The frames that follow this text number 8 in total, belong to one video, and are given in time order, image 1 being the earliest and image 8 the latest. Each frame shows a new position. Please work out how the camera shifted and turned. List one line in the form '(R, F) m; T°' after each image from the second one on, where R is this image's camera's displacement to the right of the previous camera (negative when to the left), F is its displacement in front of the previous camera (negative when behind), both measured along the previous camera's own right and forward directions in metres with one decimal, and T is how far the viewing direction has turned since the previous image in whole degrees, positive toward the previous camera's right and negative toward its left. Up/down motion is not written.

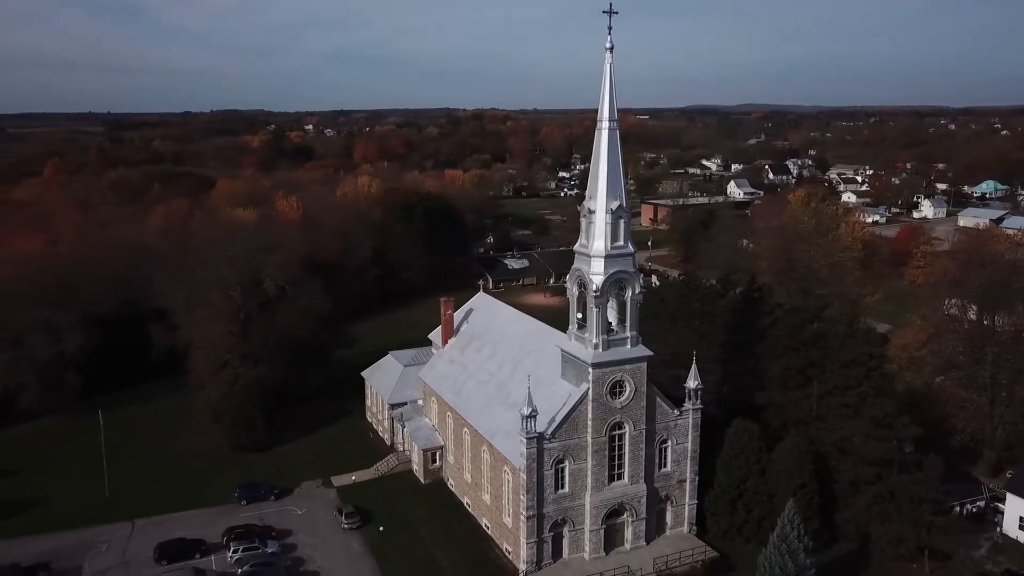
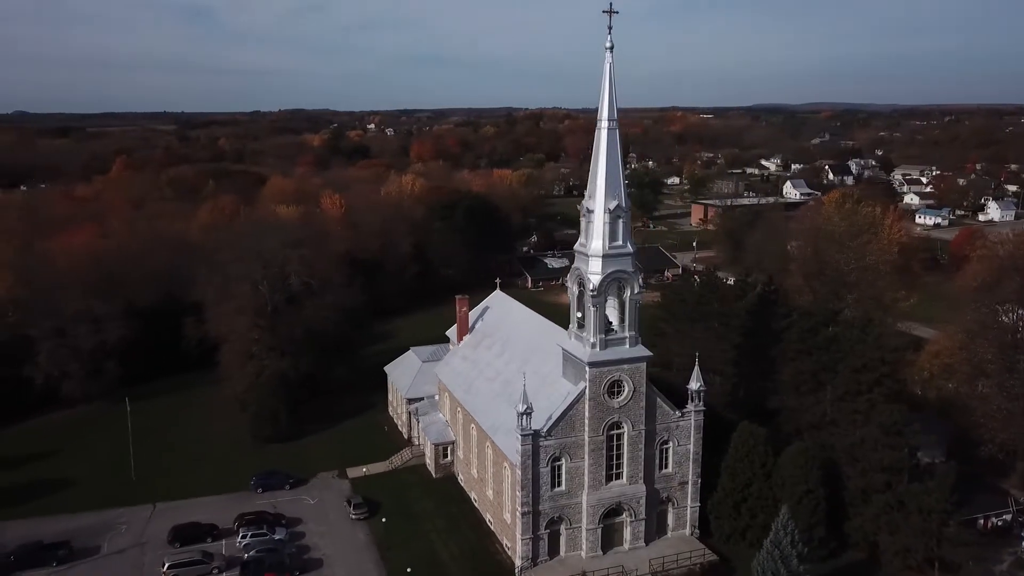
(+2.6, -0.2) m; -4°
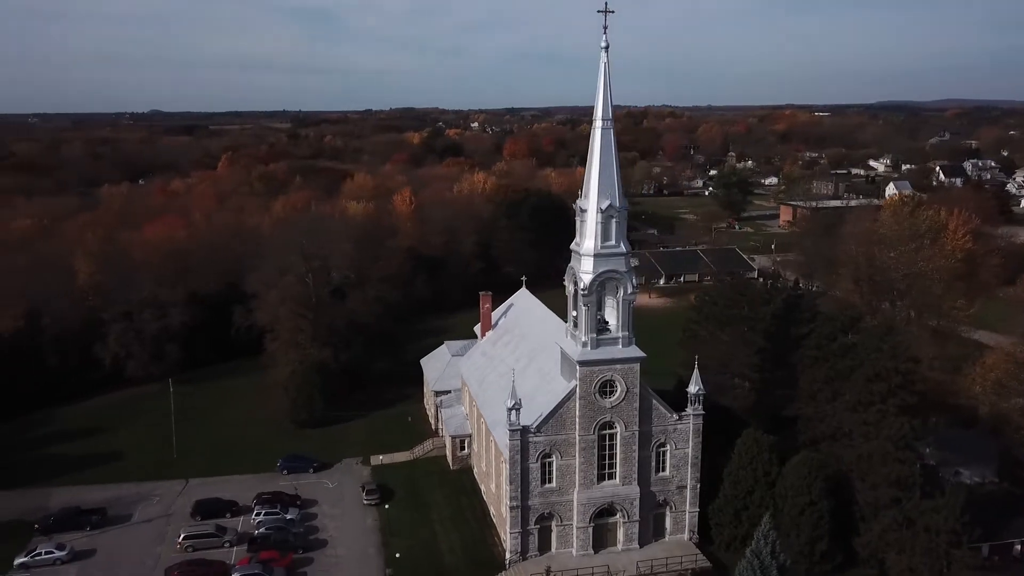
(+4.7, -0.2) m; -7°
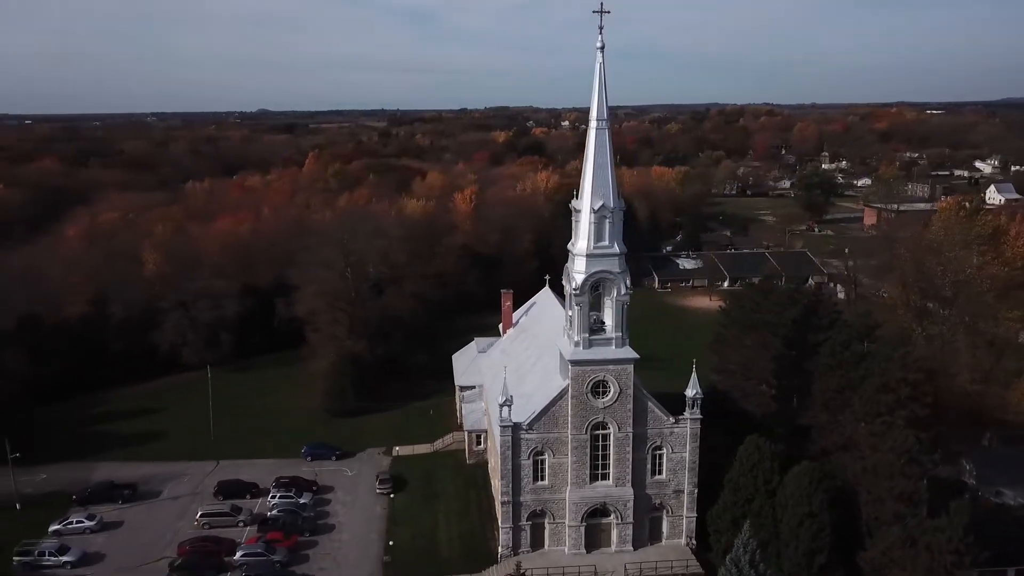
(+4.2, -0.2) m; -6°
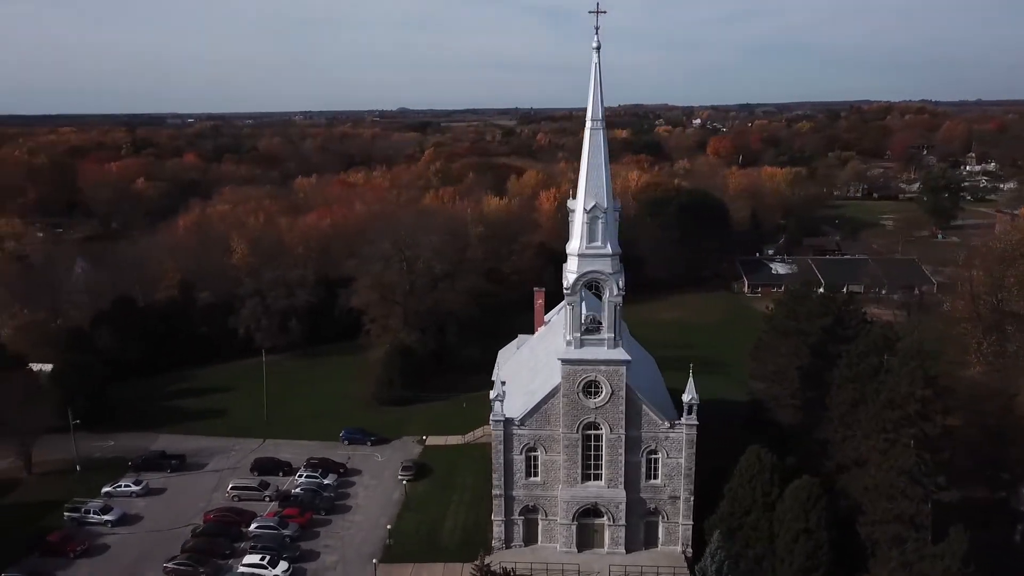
(+5.8, -0.1) m; -9°
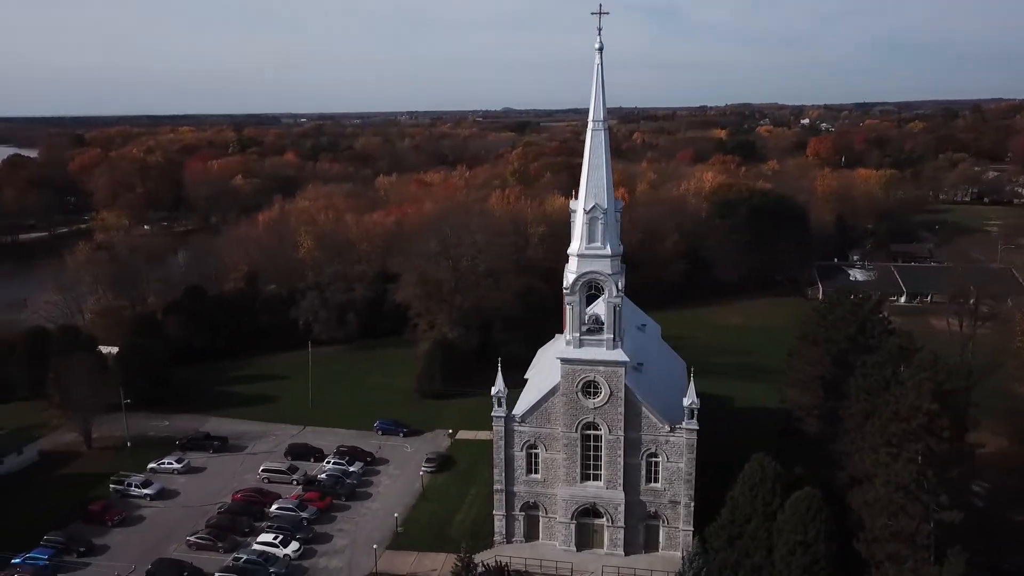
(+4.3, -0.3) m; -7°
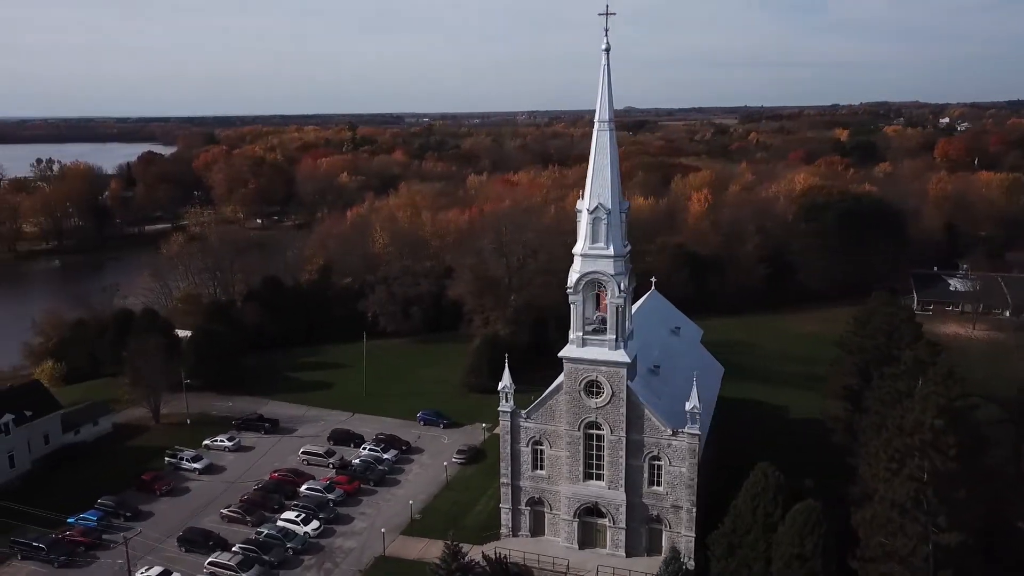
(+4.9, -0.3) m; -8°
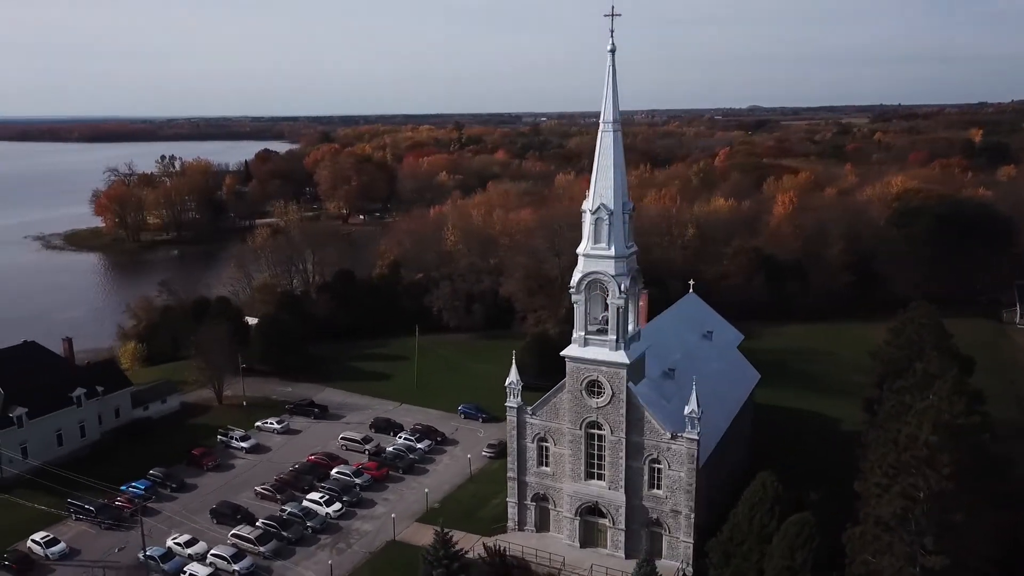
(+4.9, -0.3) m; -8°
